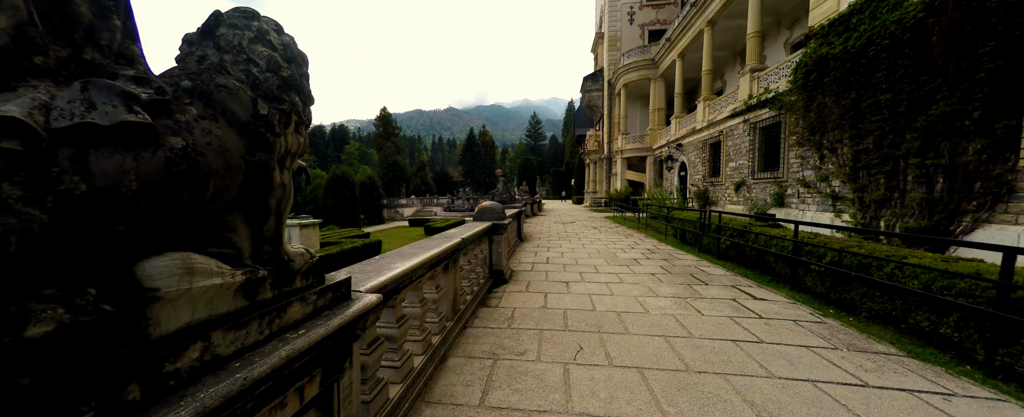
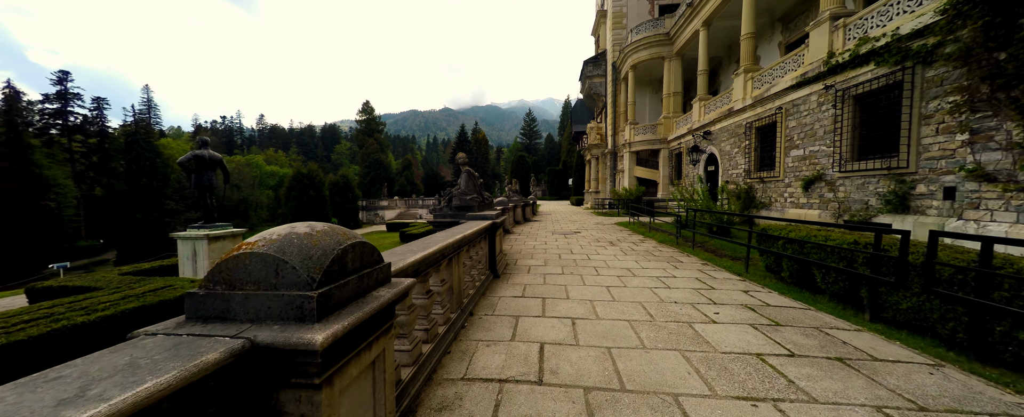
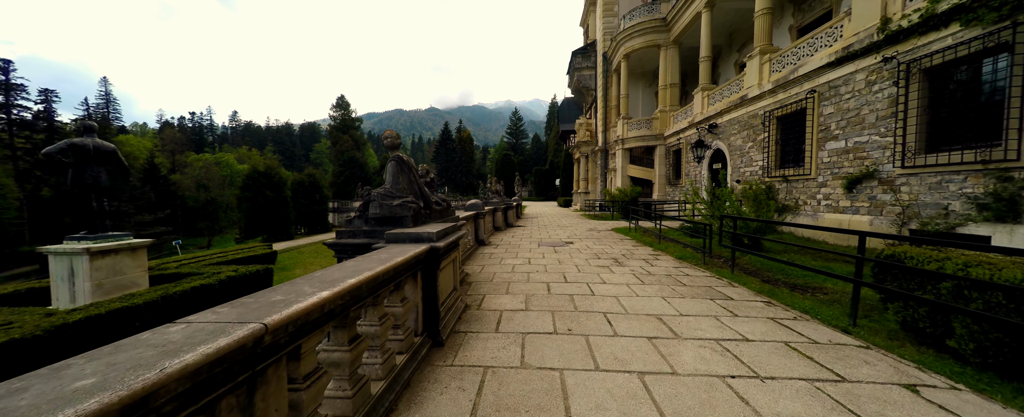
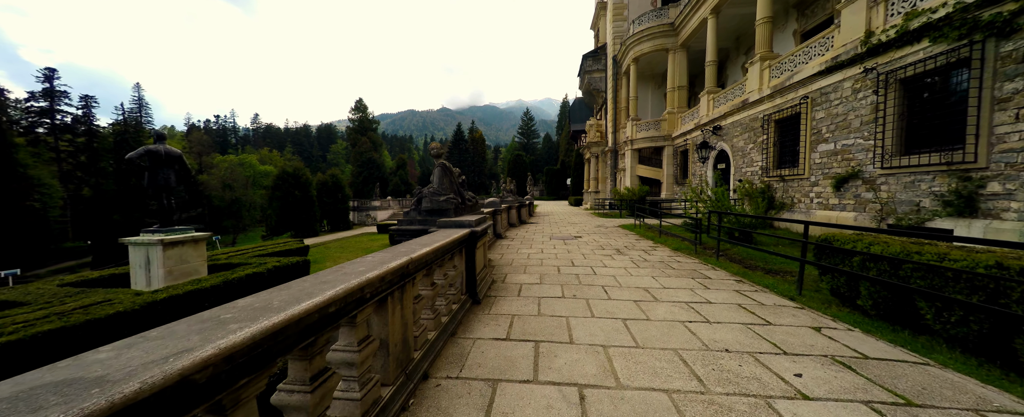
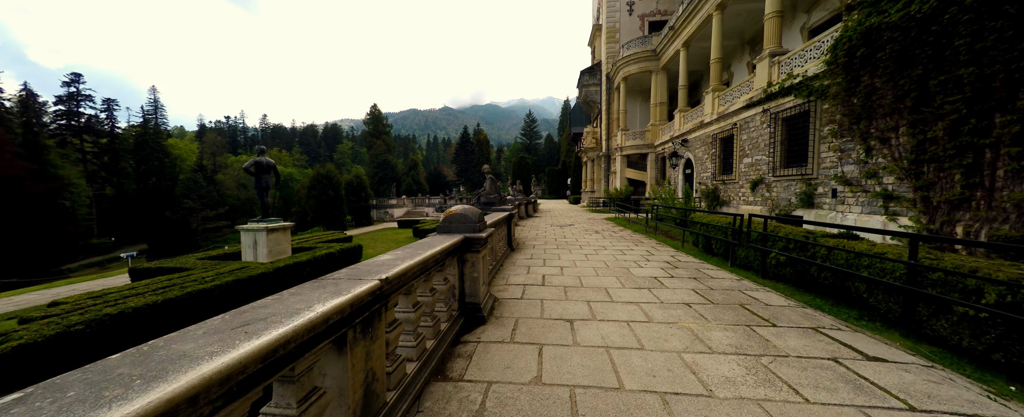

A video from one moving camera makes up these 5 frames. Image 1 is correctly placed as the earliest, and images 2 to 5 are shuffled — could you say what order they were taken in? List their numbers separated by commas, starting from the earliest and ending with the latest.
5, 2, 4, 3
